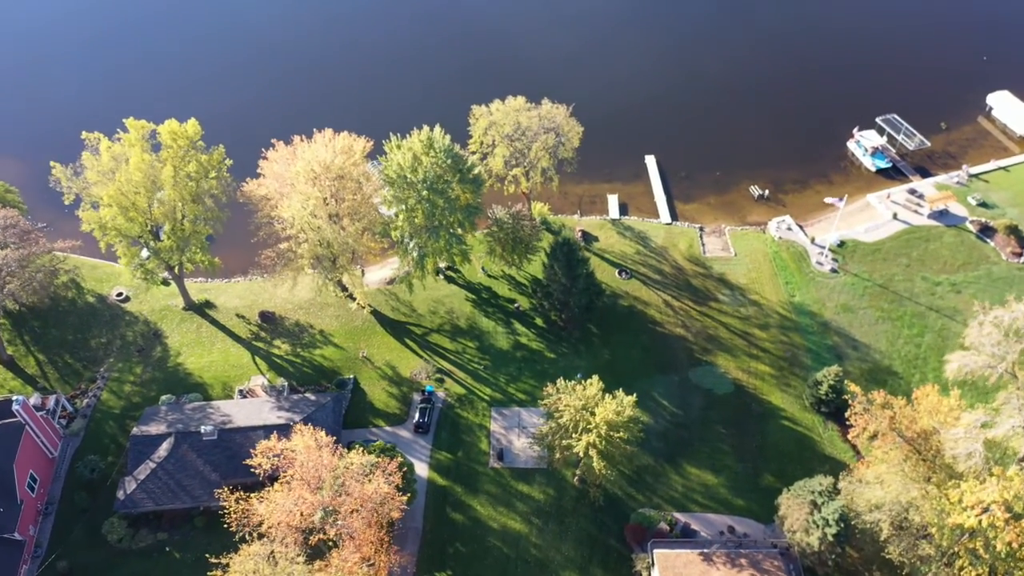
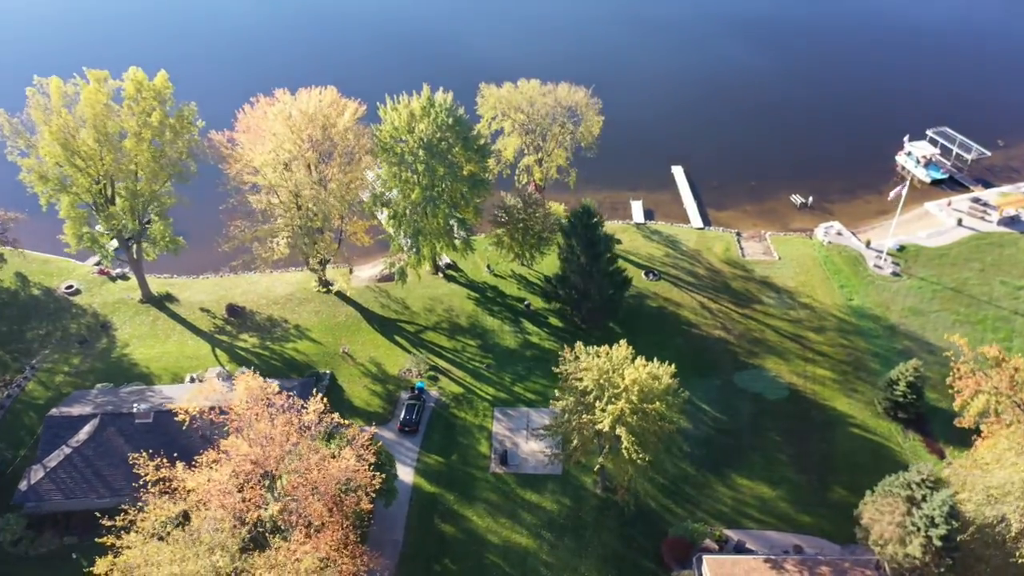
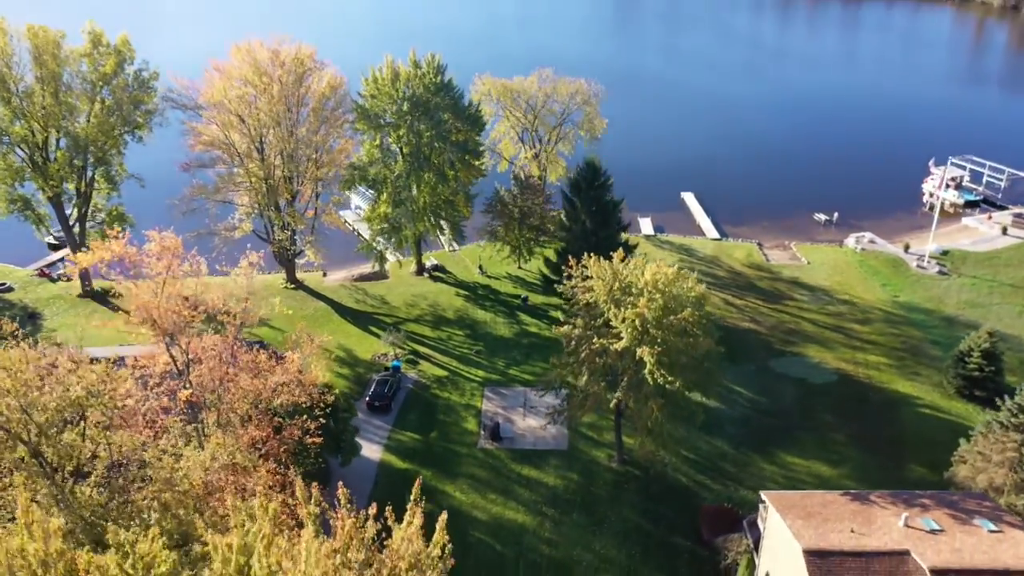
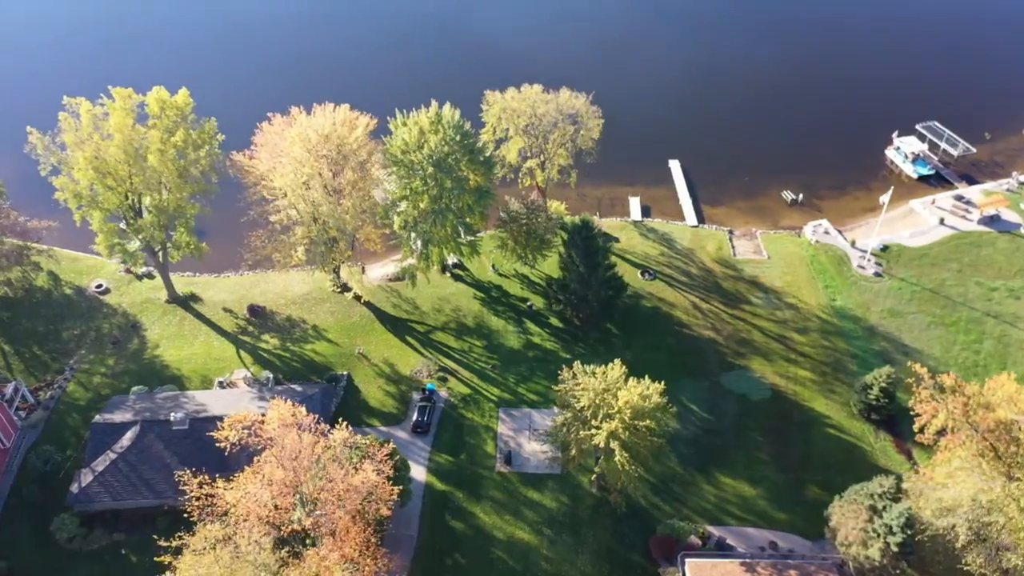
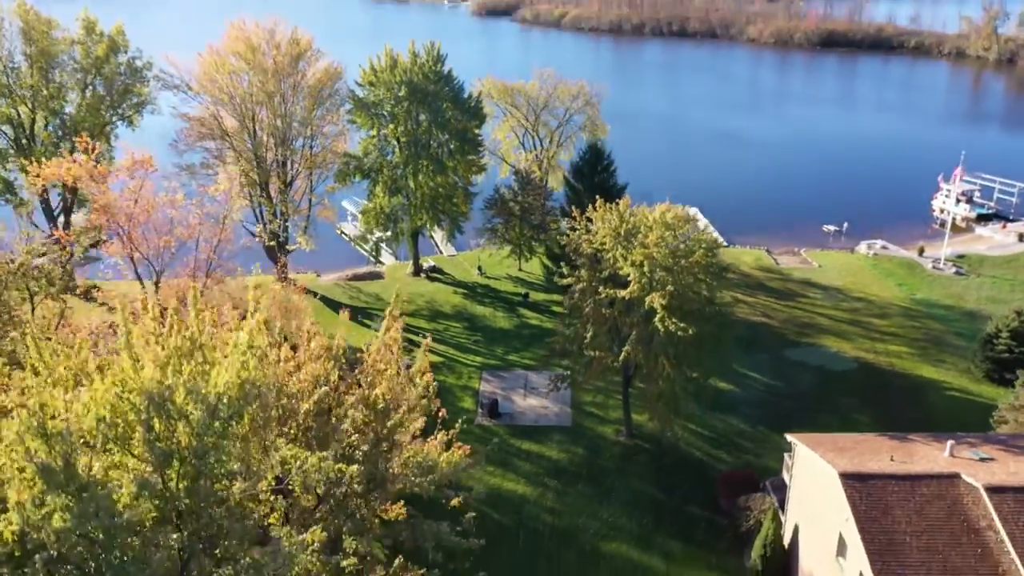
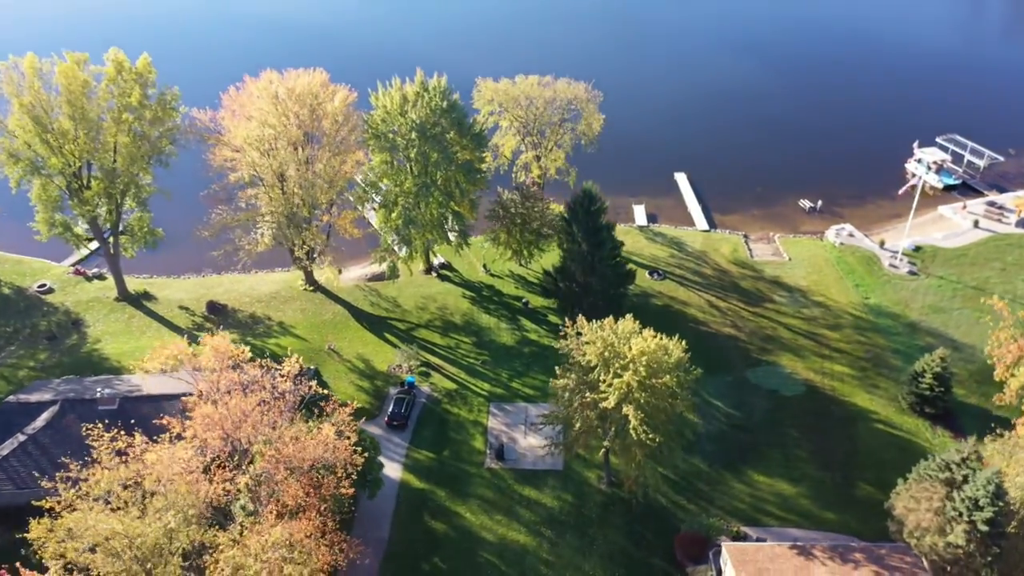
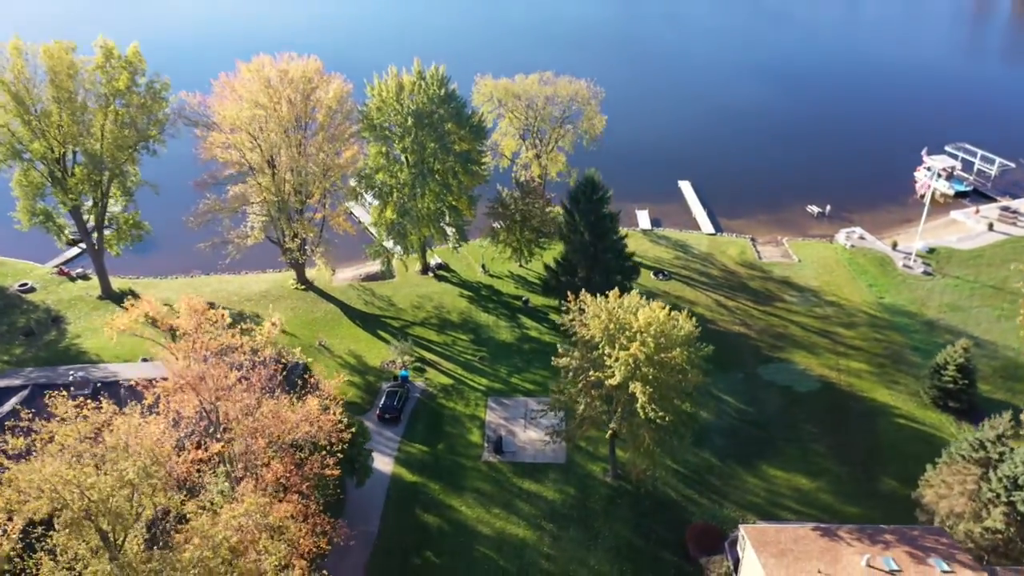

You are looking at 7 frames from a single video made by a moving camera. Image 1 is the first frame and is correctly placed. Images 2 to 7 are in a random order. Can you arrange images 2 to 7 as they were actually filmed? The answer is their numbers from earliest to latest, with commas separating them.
4, 2, 6, 7, 3, 5
